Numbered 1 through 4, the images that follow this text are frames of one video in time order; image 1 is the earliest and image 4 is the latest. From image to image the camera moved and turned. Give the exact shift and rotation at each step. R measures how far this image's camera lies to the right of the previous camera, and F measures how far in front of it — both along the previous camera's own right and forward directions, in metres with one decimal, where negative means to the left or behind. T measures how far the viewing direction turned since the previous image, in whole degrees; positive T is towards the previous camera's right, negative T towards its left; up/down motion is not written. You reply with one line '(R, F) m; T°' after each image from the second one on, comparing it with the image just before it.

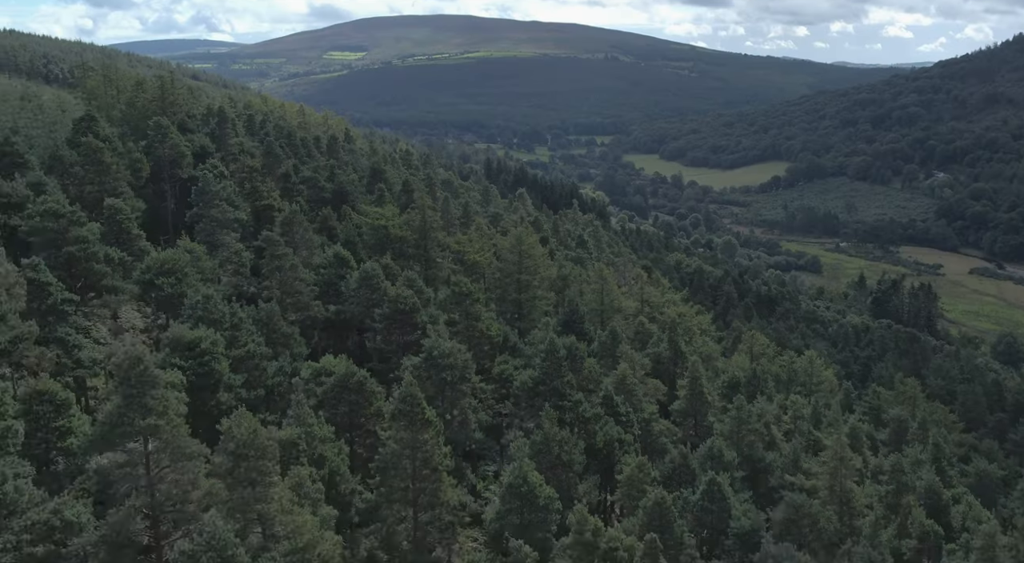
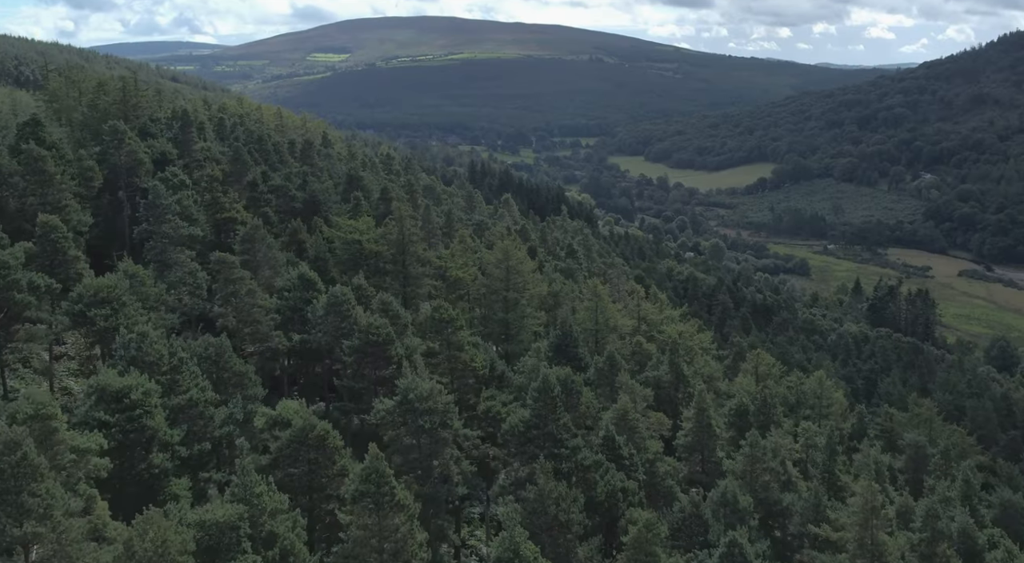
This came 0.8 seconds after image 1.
(-0.1, +6.0) m; +1°
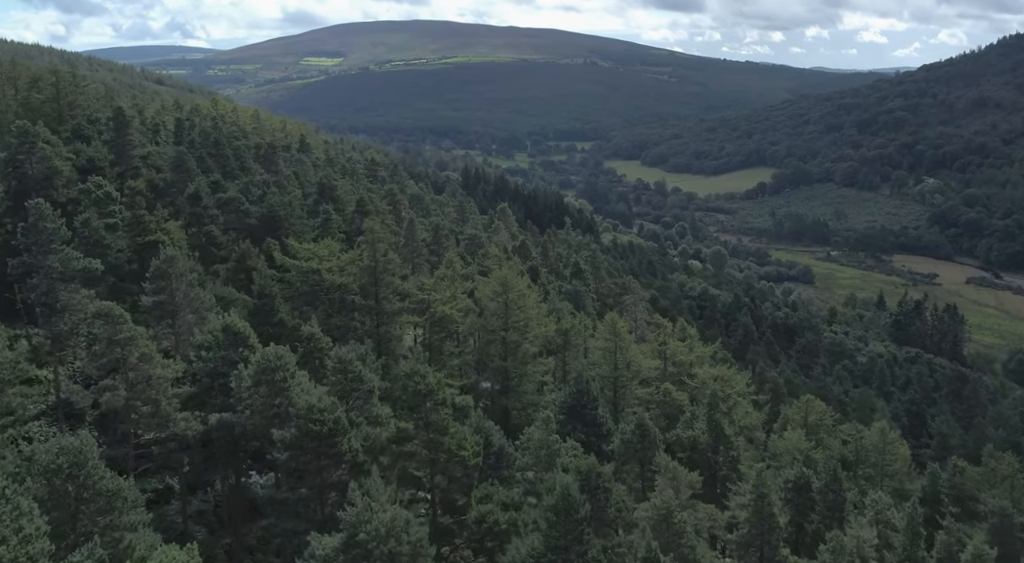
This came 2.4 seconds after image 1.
(-0.3, +13.3) m; 0°
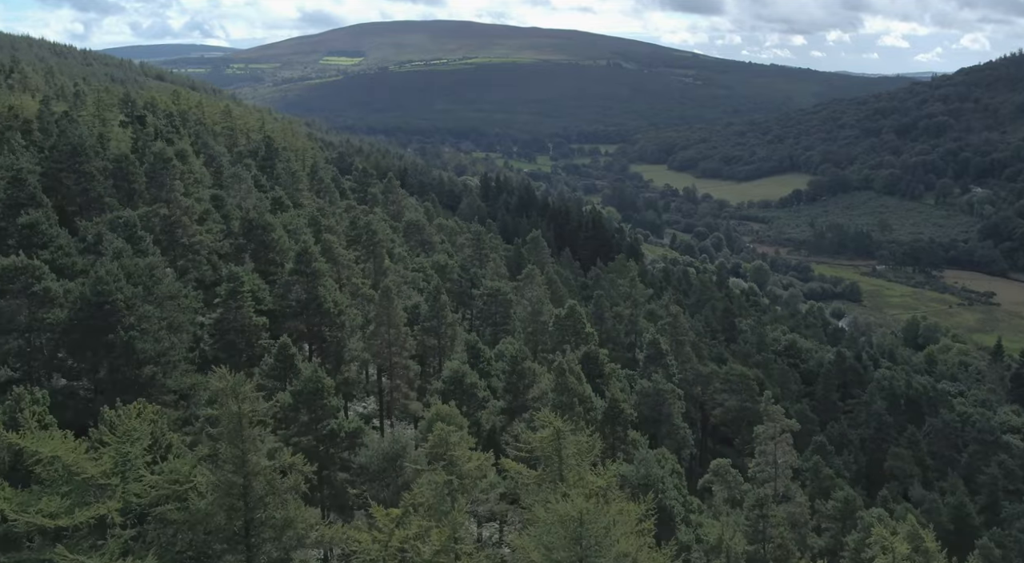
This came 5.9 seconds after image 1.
(-1.7, +32.5) m; -1°
